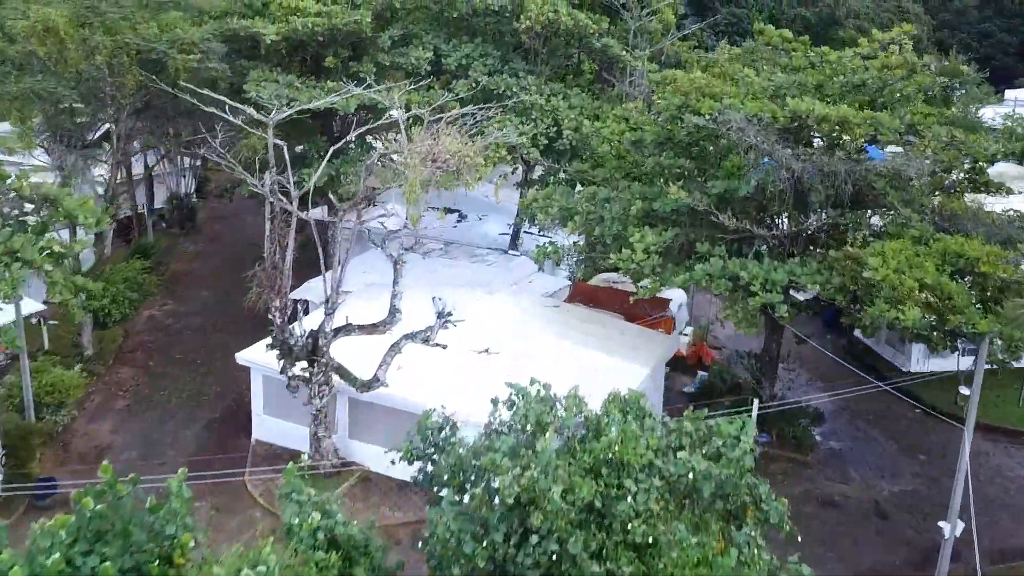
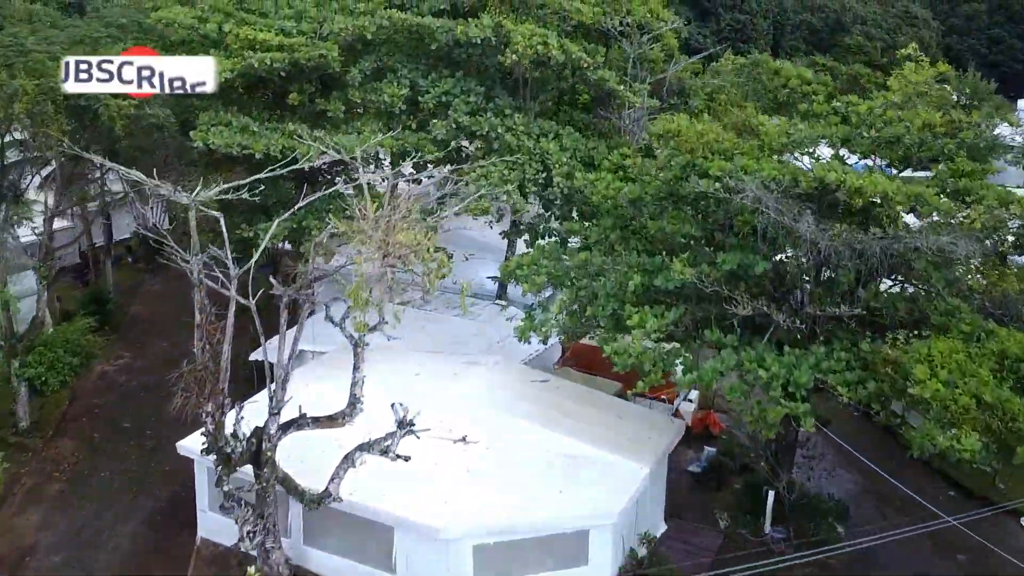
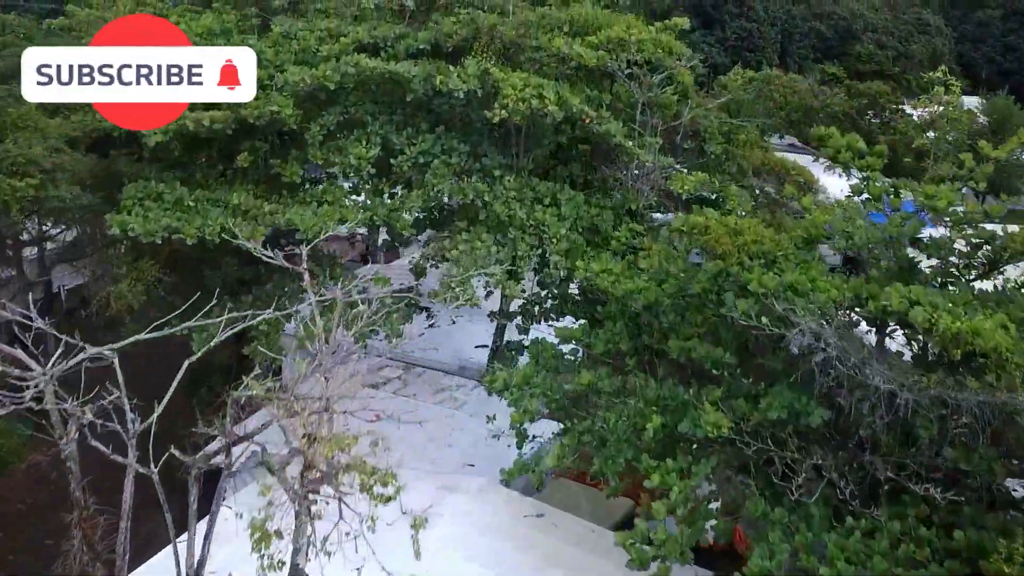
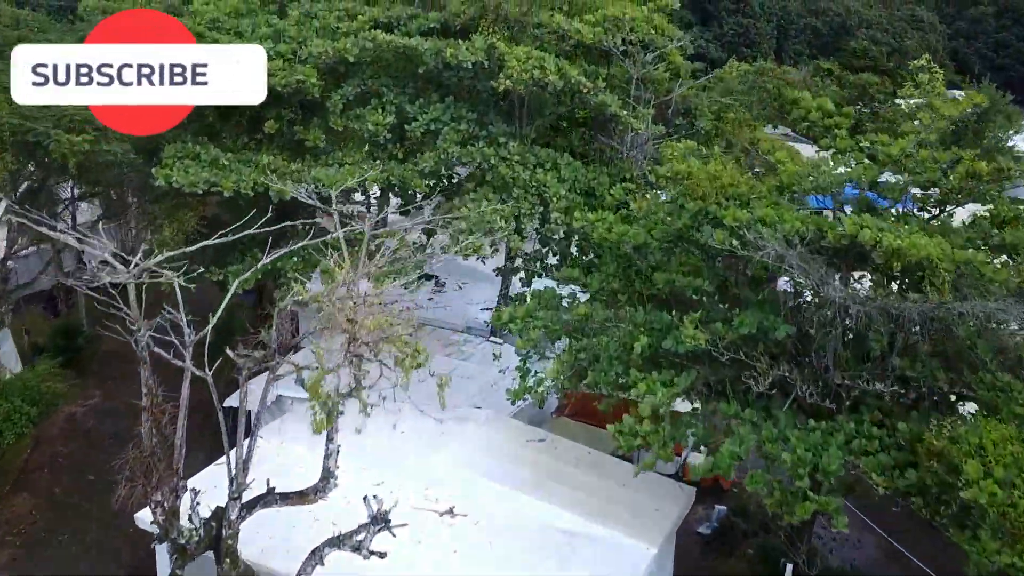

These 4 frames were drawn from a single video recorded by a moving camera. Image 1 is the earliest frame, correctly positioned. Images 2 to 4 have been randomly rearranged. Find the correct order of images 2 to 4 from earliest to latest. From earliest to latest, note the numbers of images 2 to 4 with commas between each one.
2, 4, 3
